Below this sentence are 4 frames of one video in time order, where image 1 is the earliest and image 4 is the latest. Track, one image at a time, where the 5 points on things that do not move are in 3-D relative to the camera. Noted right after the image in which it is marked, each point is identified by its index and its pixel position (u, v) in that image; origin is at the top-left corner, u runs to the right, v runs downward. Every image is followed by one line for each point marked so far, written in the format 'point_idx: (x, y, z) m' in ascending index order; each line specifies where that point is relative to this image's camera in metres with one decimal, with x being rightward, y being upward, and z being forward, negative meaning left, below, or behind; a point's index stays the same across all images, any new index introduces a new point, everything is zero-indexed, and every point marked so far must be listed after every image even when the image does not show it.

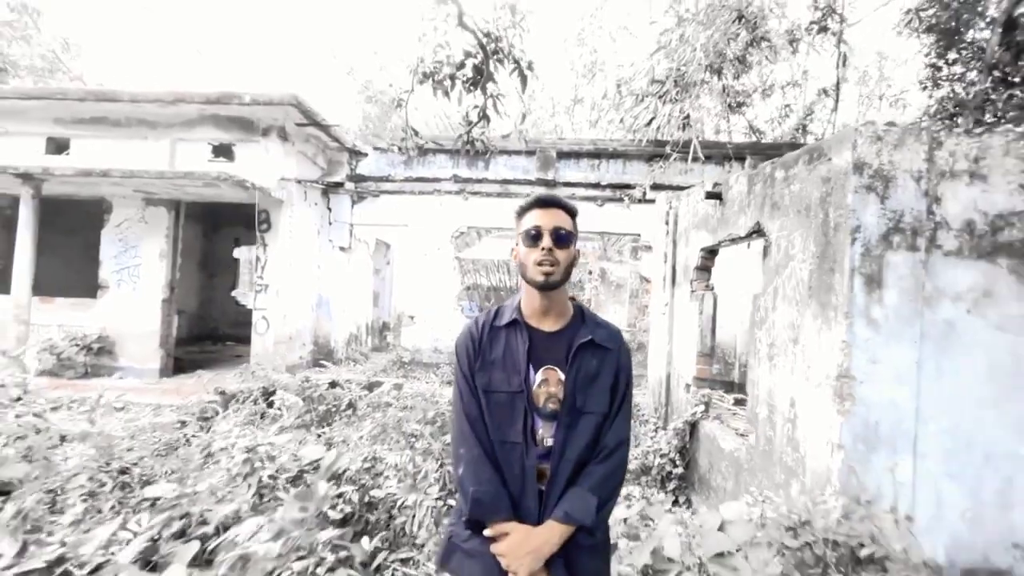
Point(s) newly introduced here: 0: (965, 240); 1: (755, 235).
0: (+2.0, +0.2, +2.1) m
1: (+1.6, +0.4, +3.3) m
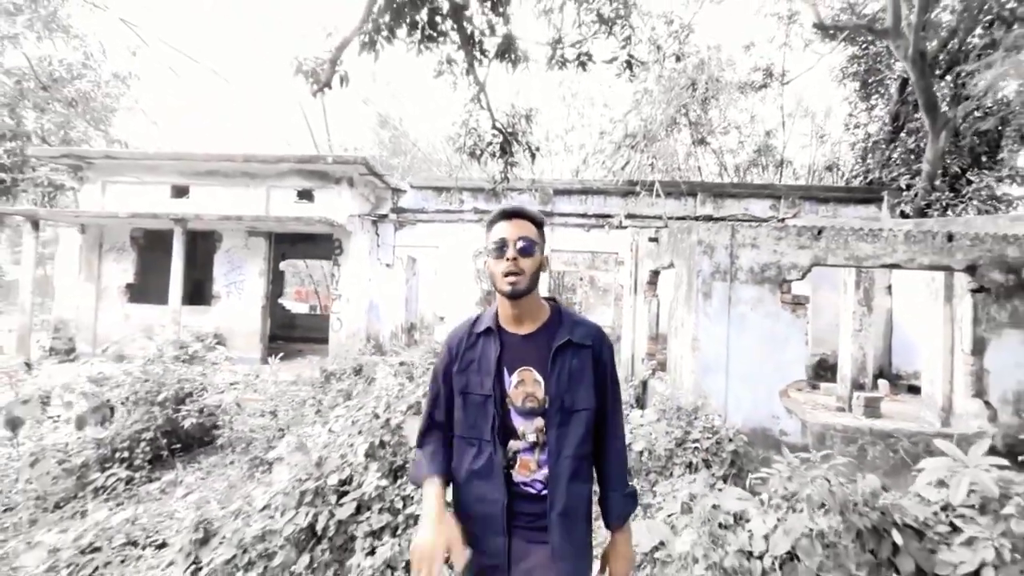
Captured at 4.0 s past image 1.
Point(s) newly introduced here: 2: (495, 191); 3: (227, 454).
0: (+2.3, +0.1, +4.6) m
1: (+1.9, +0.3, +5.7) m
2: (-0.3, +1.7, +8.3) m
3: (-3.1, -1.8, +5.1) m
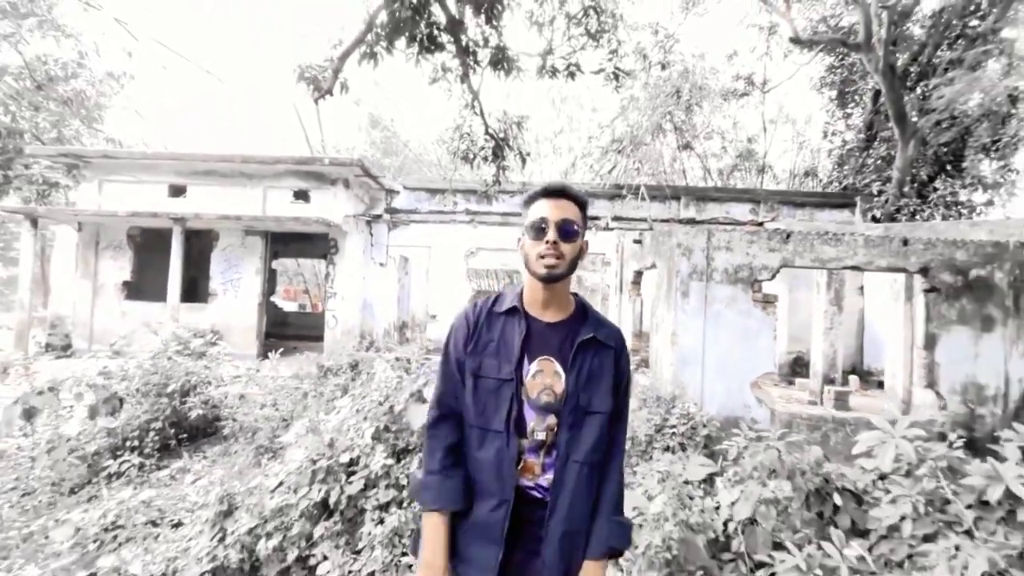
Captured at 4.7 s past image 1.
0: (+2.2, +0.1, +4.9) m
1: (+1.8, +0.3, +6.1) m
2: (-0.5, +1.7, +8.6) m
3: (-3.1, -1.7, +5.4) m
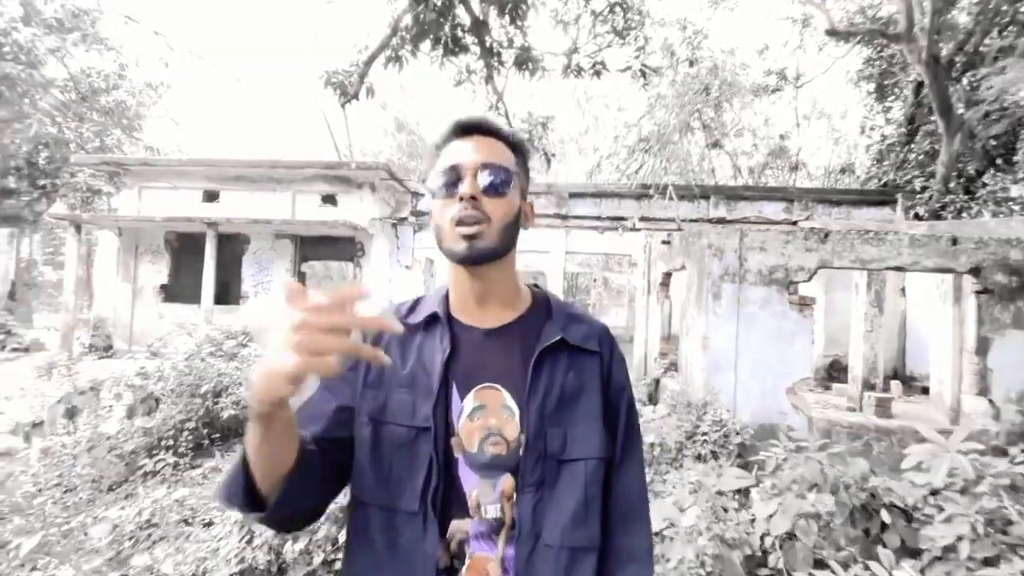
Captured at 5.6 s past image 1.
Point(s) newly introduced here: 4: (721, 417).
0: (+2.4, +0.1, +4.8) m
1: (+2.1, +0.3, +5.9) m
2: (0.0, +1.7, +8.5) m
3: (-2.9, -1.8, +5.5) m
4: (+1.9, -1.2, +4.4) m
